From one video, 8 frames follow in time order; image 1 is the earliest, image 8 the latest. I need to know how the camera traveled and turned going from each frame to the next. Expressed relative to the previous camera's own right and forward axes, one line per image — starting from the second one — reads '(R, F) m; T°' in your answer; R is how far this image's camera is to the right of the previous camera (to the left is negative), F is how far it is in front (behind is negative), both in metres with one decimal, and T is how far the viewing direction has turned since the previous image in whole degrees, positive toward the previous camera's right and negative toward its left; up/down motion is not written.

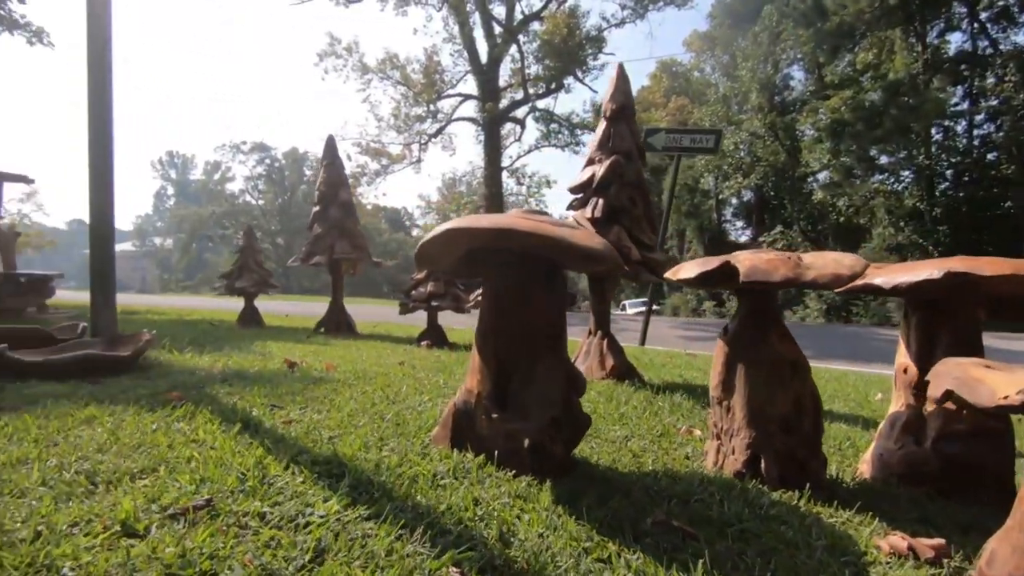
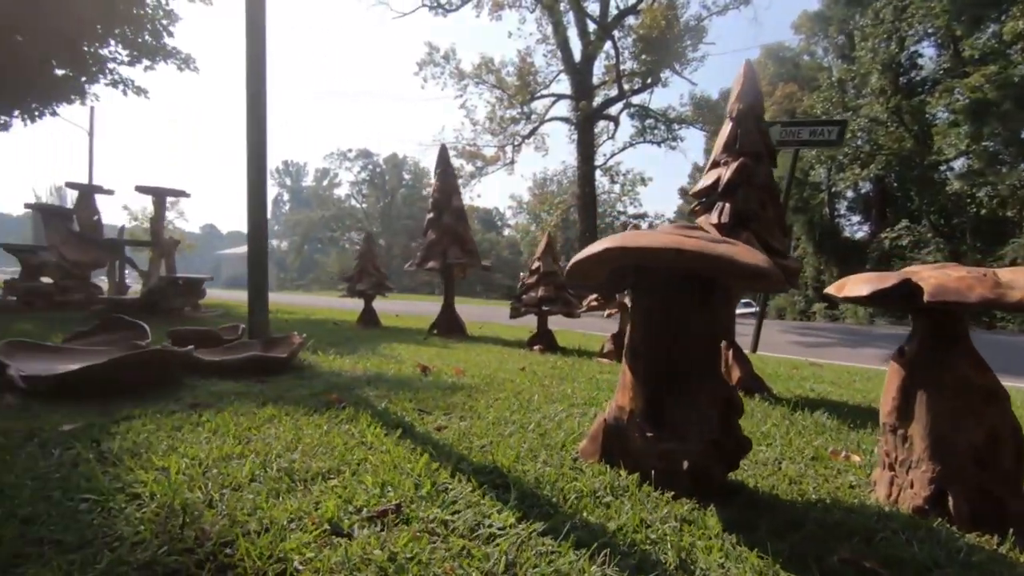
(-0.2, 0.0) m; -10°
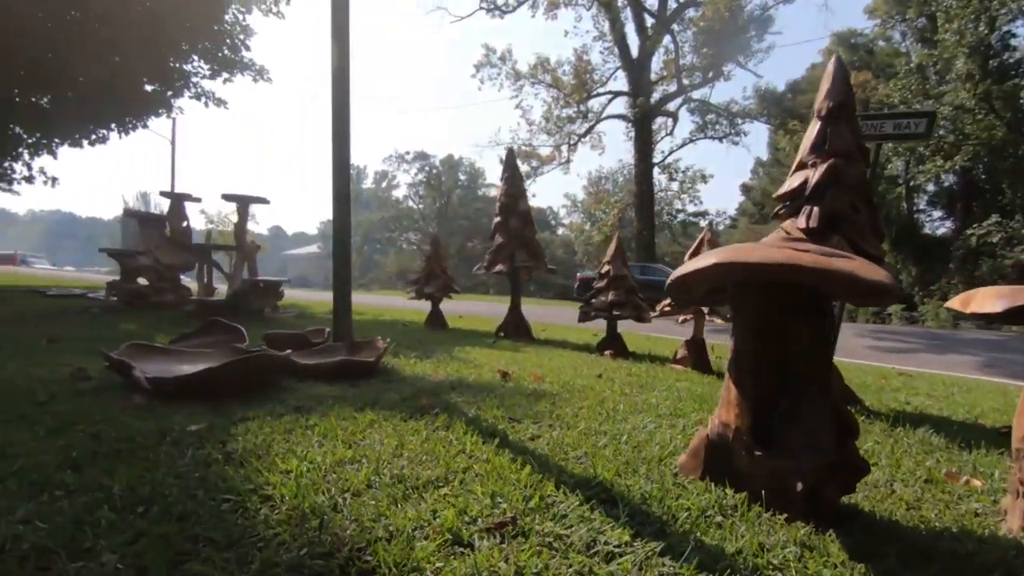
(-0.2, 0.0) m; -6°
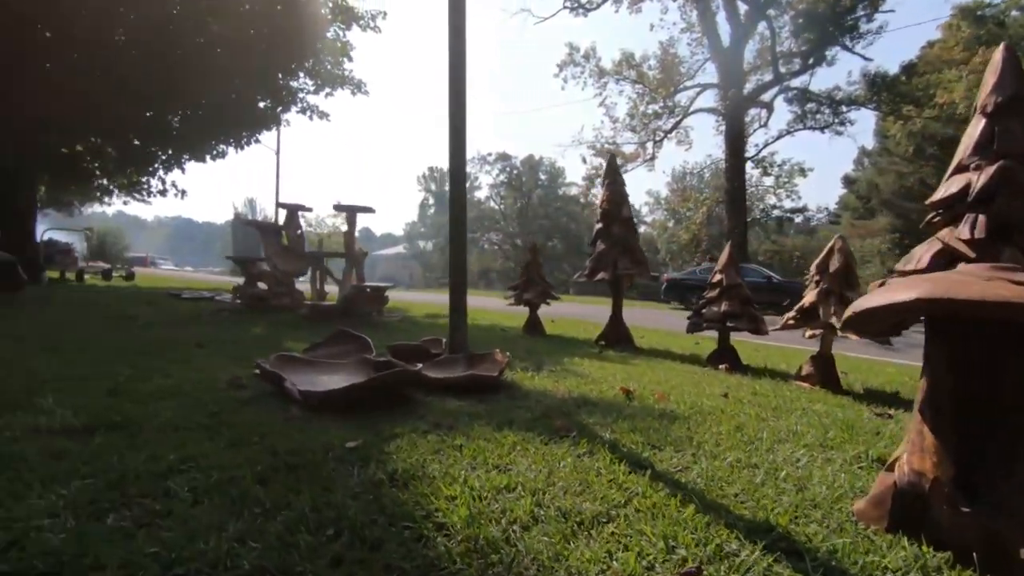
(-0.3, 0.0) m; -8°
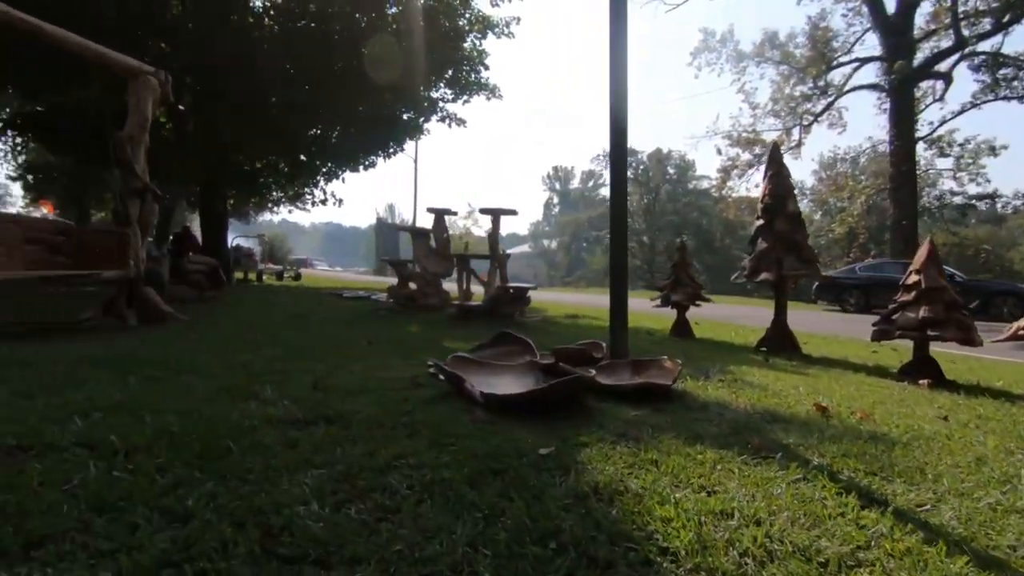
(-0.3, 0.0) m; -13°
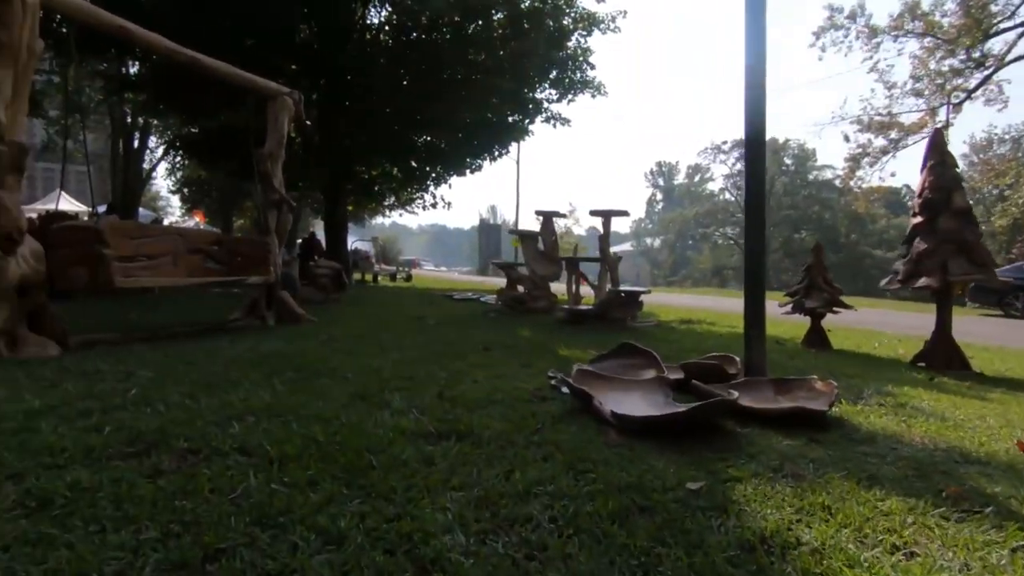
(-0.2, +0.1) m; -11°
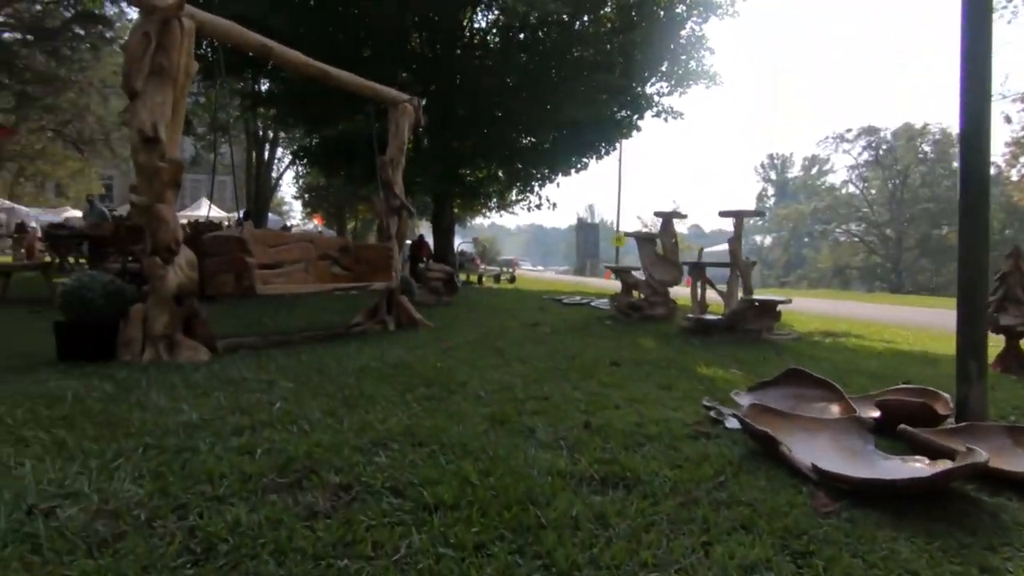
(-0.3, +0.3) m; -10°
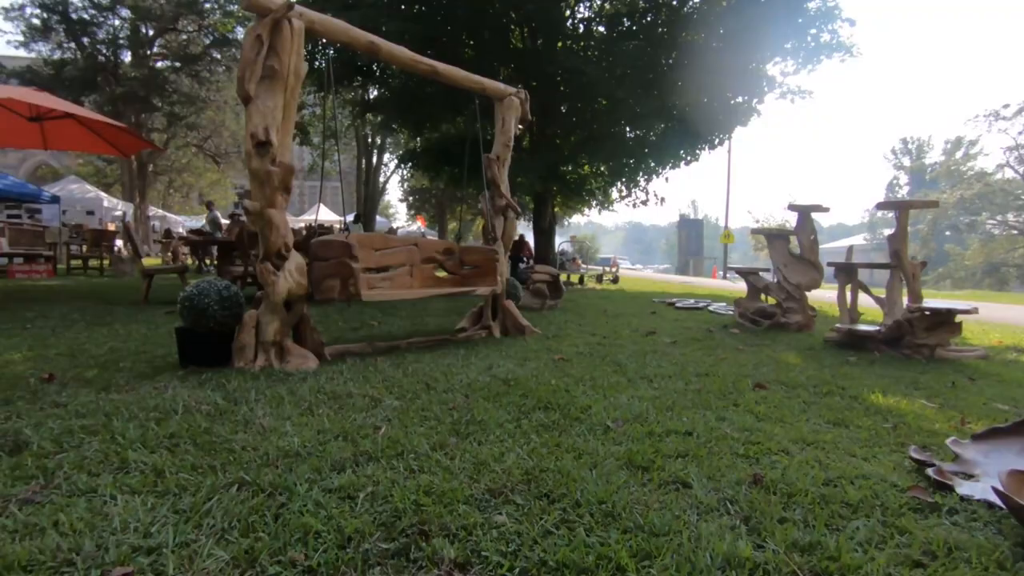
(-0.2, +0.5) m; -10°
